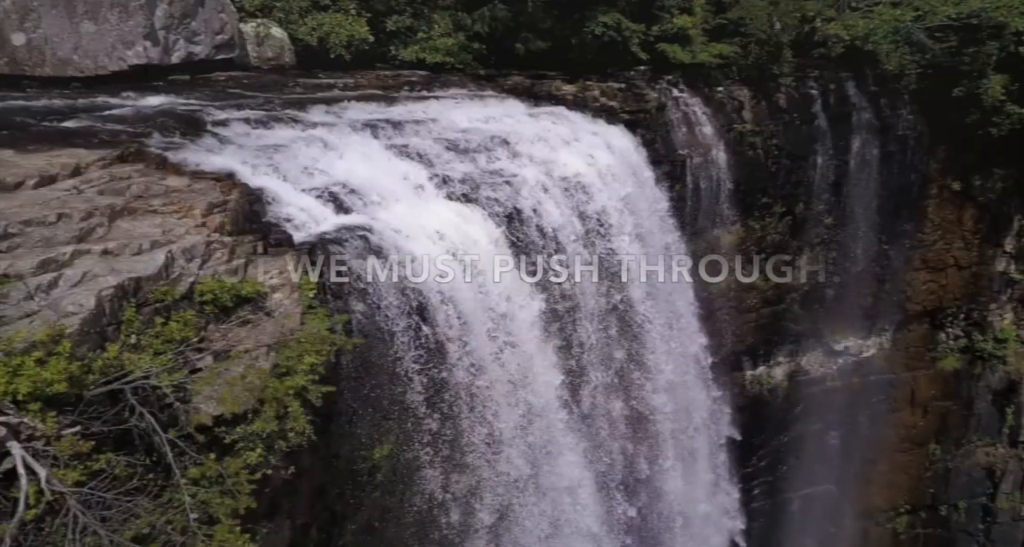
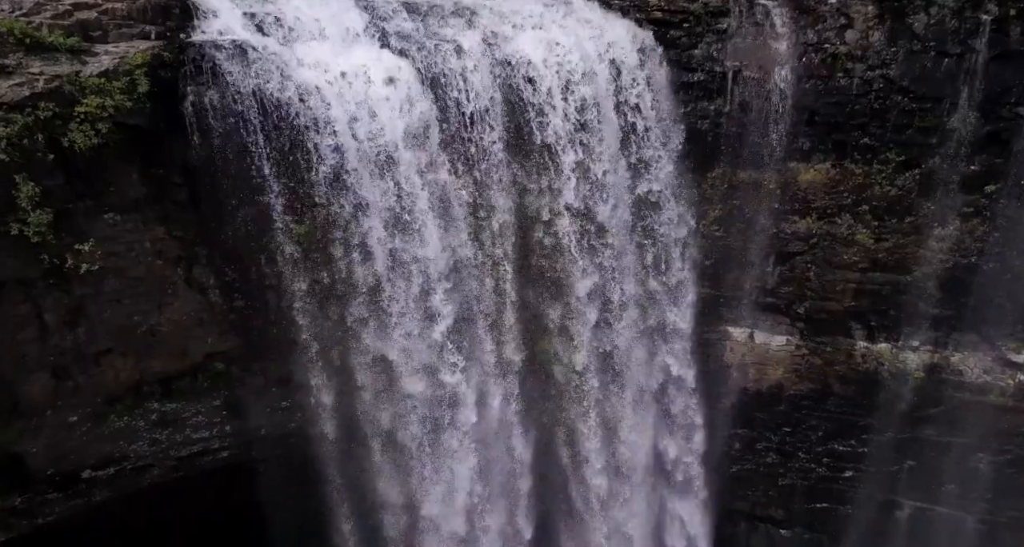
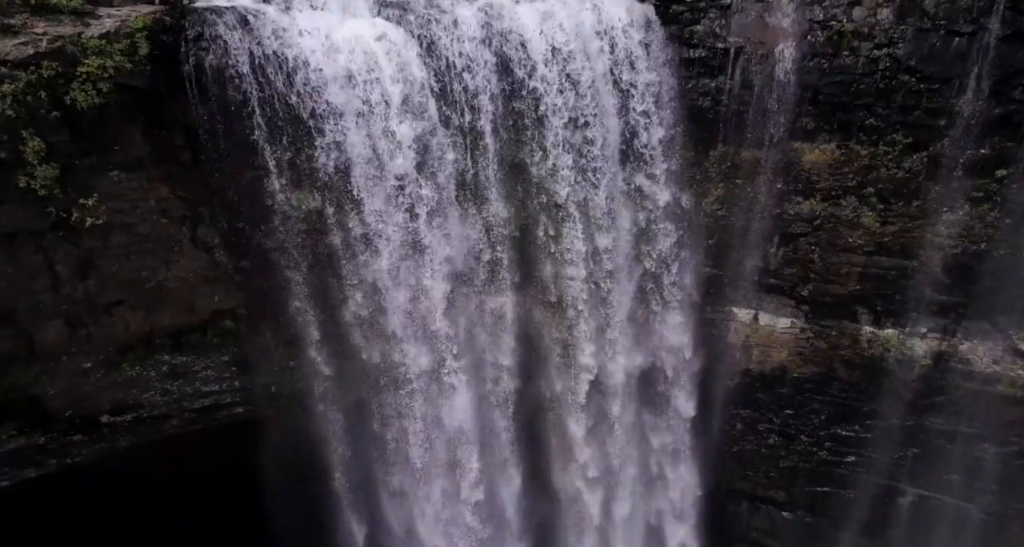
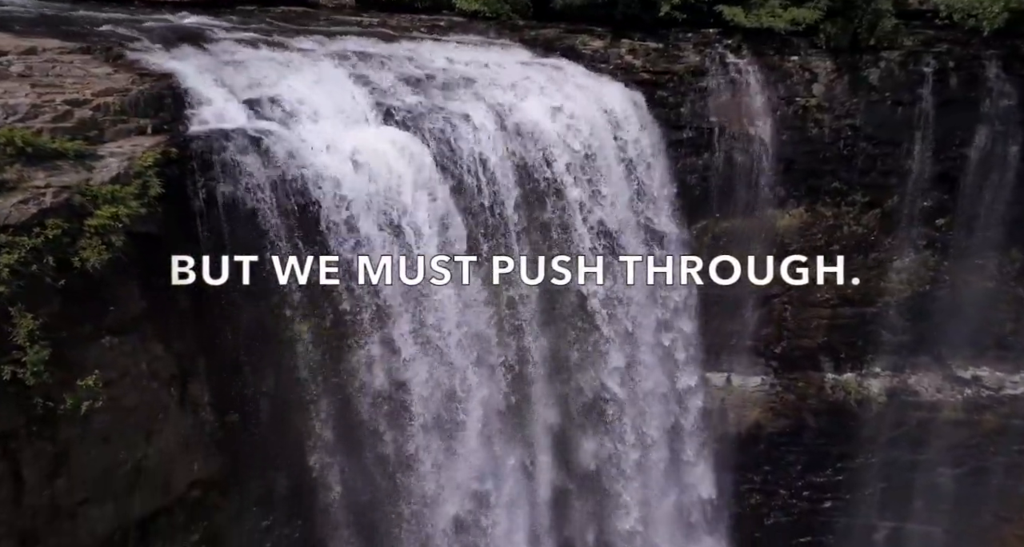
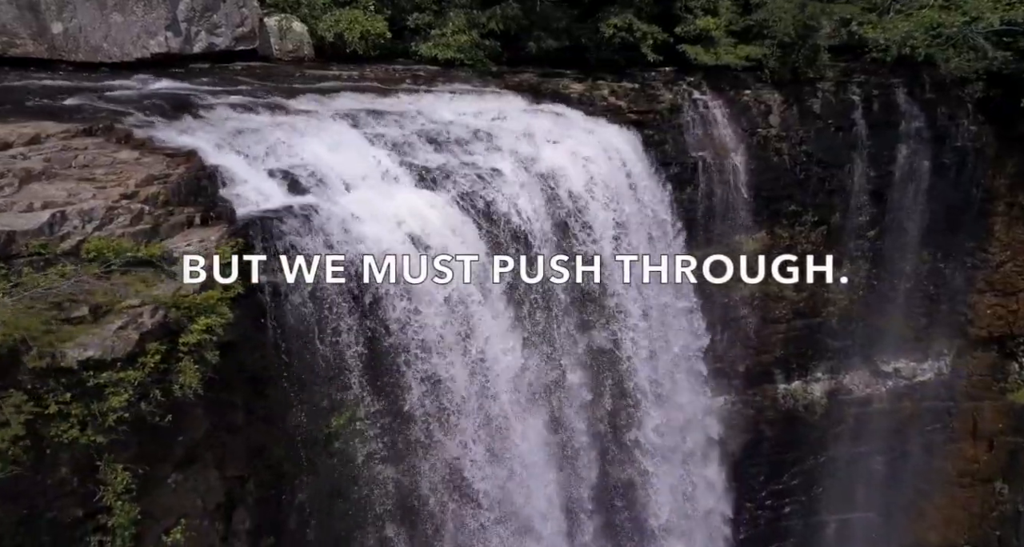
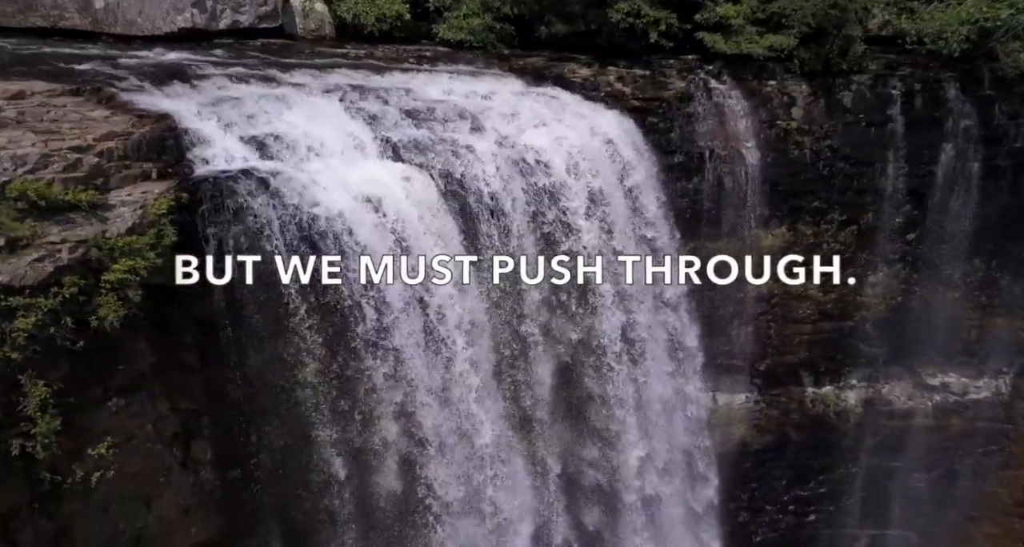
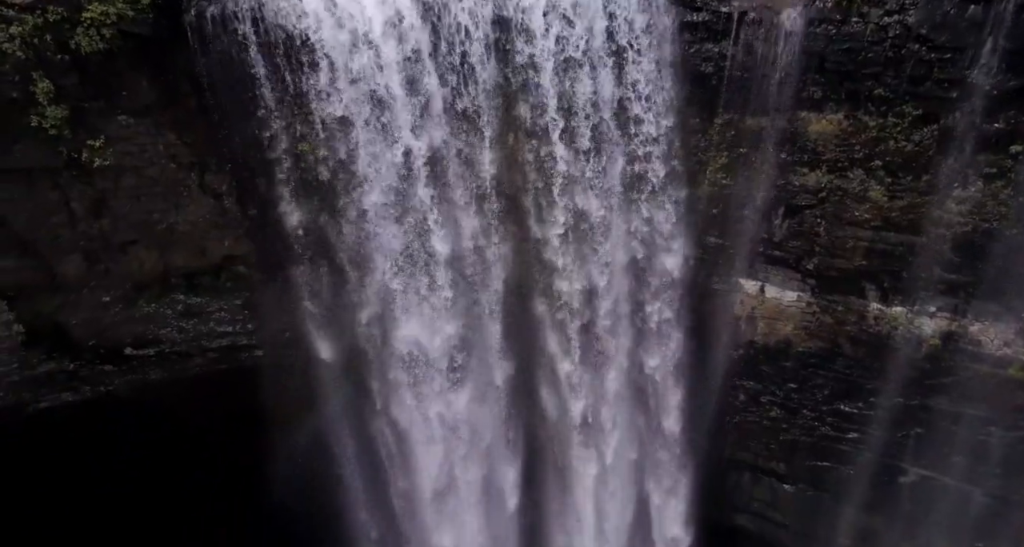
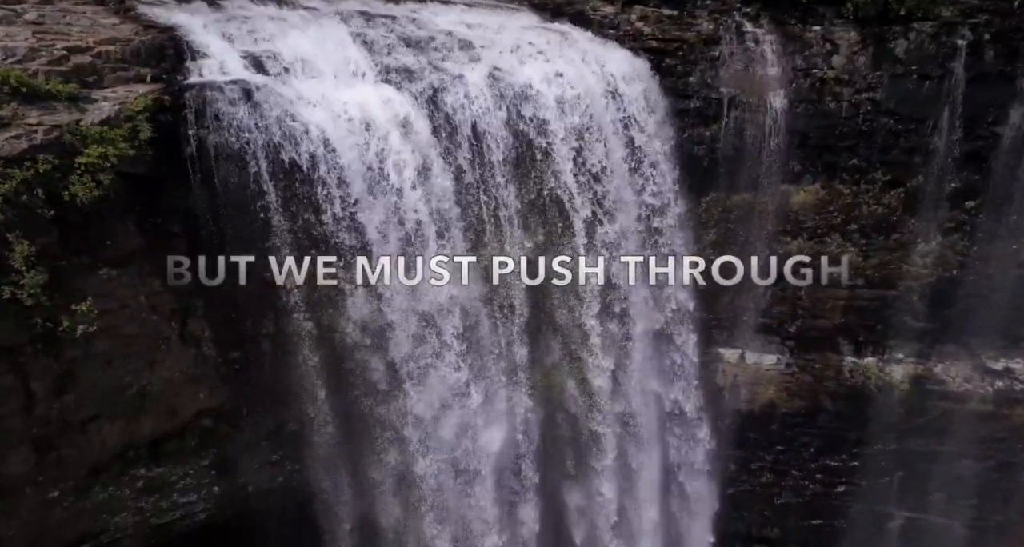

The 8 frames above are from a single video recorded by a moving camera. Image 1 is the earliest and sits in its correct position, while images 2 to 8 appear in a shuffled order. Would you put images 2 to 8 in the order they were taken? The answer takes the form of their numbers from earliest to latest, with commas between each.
5, 6, 4, 8, 2, 3, 7
